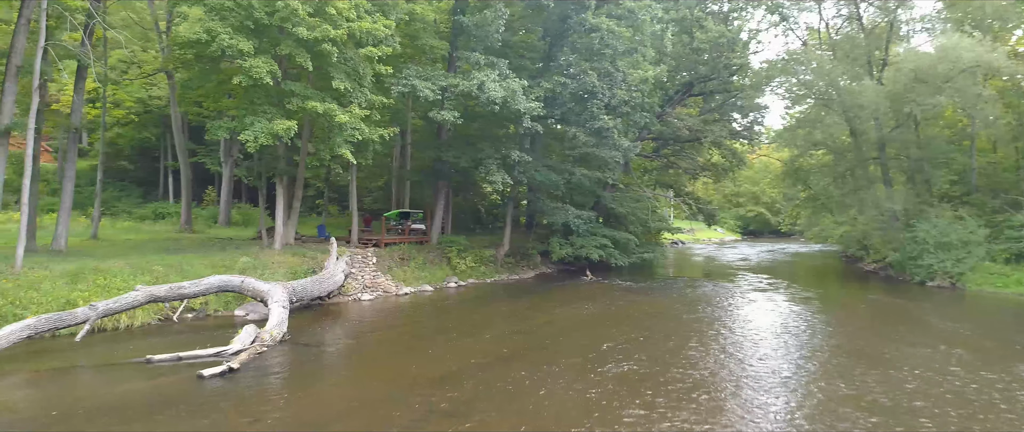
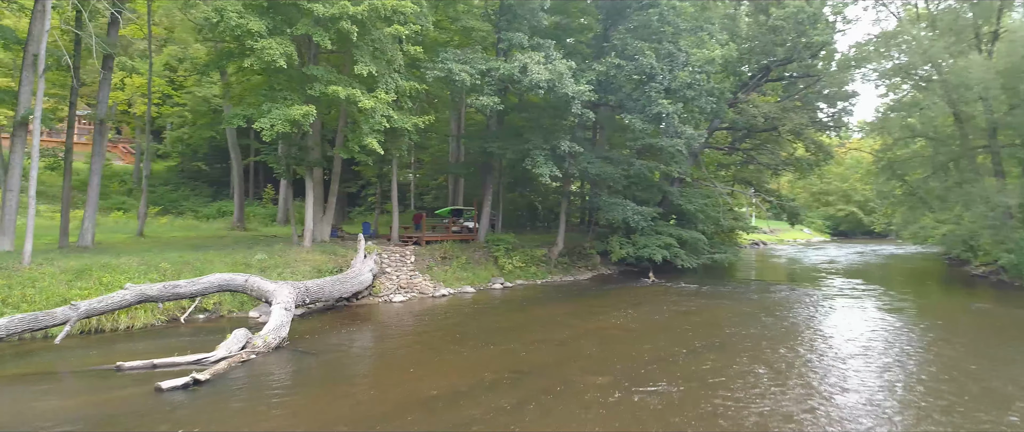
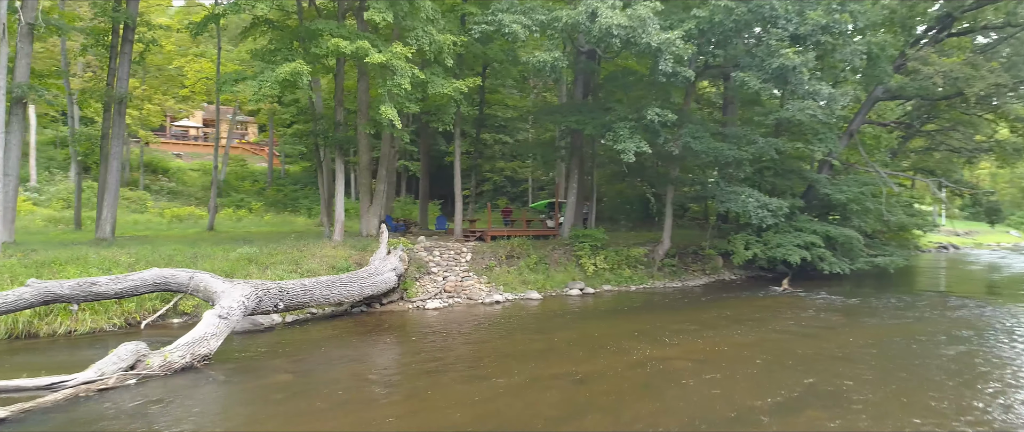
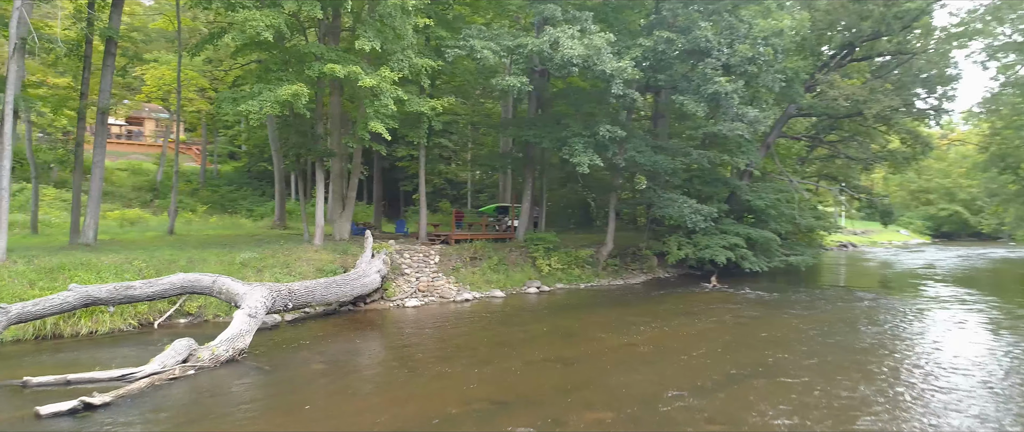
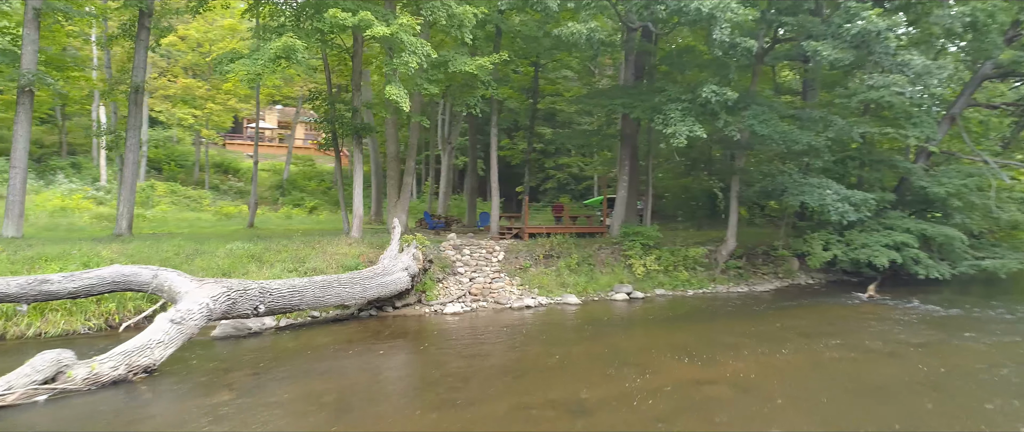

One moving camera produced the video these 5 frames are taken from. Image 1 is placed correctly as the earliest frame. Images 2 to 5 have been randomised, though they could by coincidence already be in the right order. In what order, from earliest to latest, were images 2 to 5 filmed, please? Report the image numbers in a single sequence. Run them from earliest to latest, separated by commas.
2, 4, 3, 5
